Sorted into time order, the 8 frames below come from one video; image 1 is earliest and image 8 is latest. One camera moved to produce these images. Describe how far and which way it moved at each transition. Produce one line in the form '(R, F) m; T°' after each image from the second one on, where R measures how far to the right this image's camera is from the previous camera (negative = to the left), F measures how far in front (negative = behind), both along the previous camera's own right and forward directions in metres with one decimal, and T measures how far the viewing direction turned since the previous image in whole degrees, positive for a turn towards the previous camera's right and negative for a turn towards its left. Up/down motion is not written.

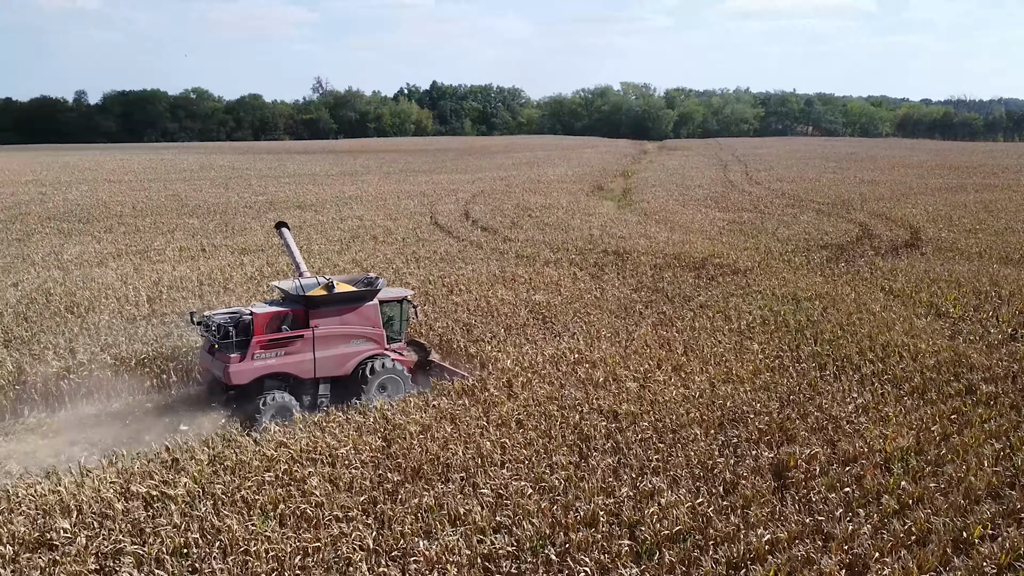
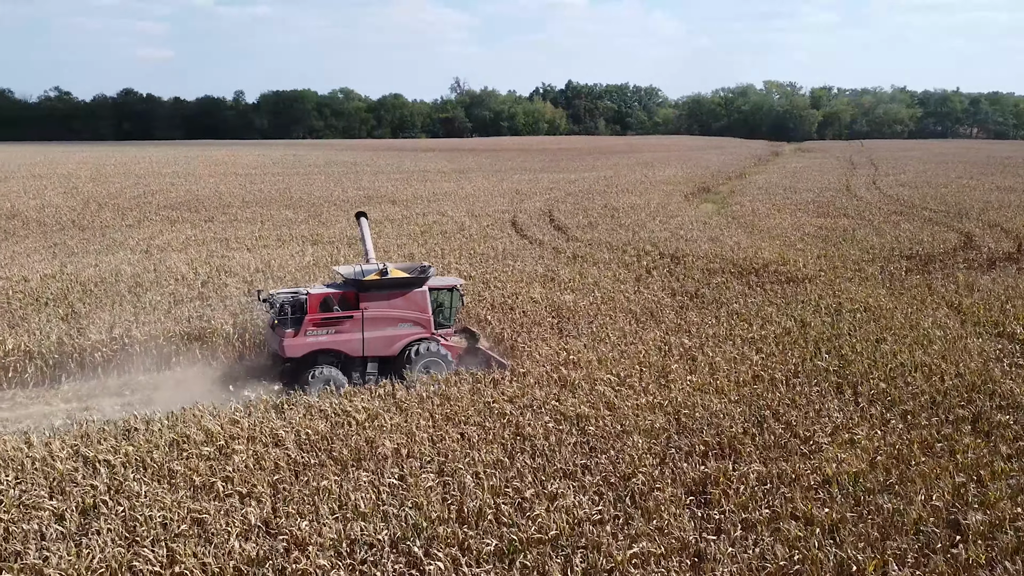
(+1.2, +0.1) m; -10°
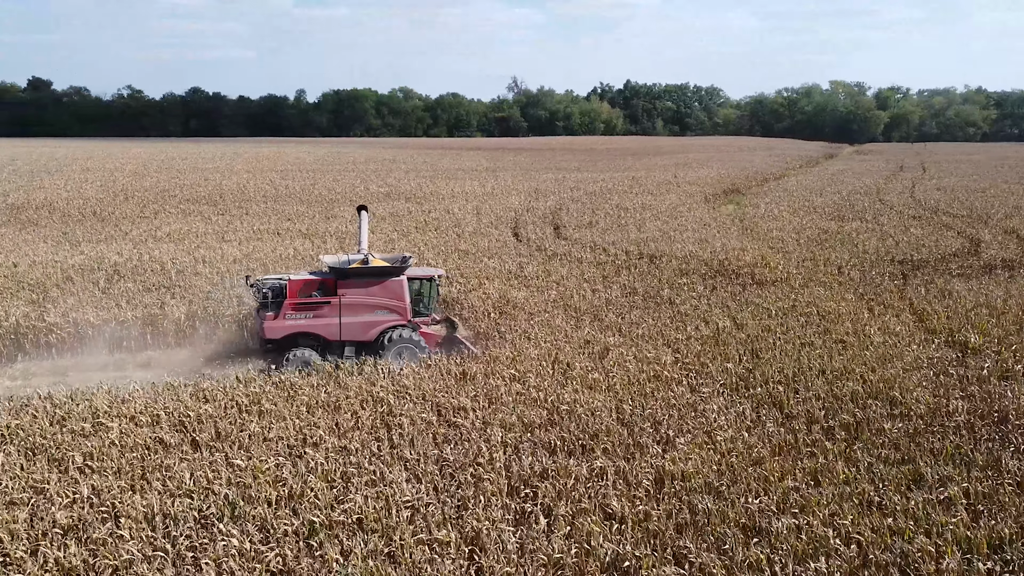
(+1.2, 0.0) m; -5°
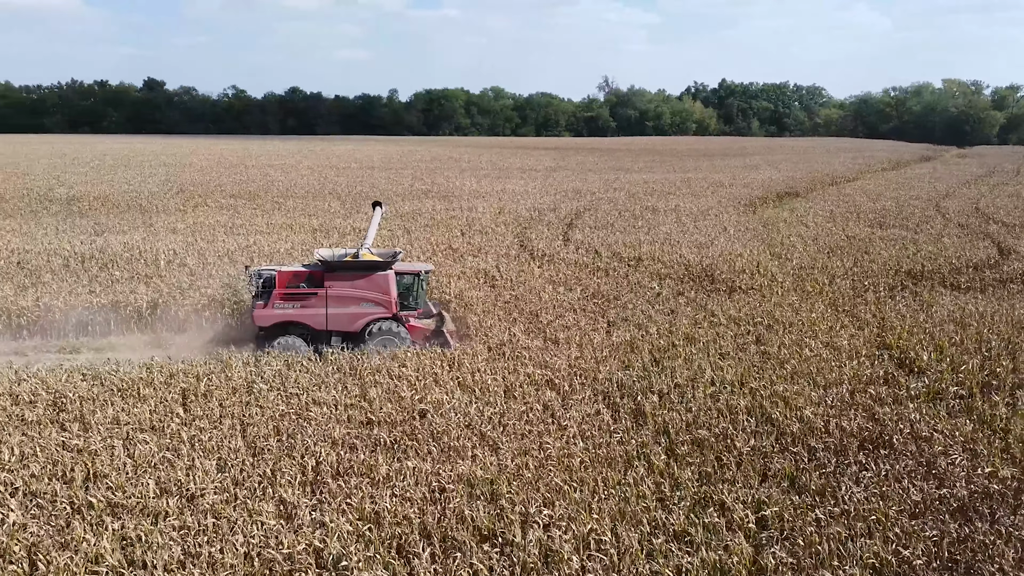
(+1.5, +0.1) m; -7°
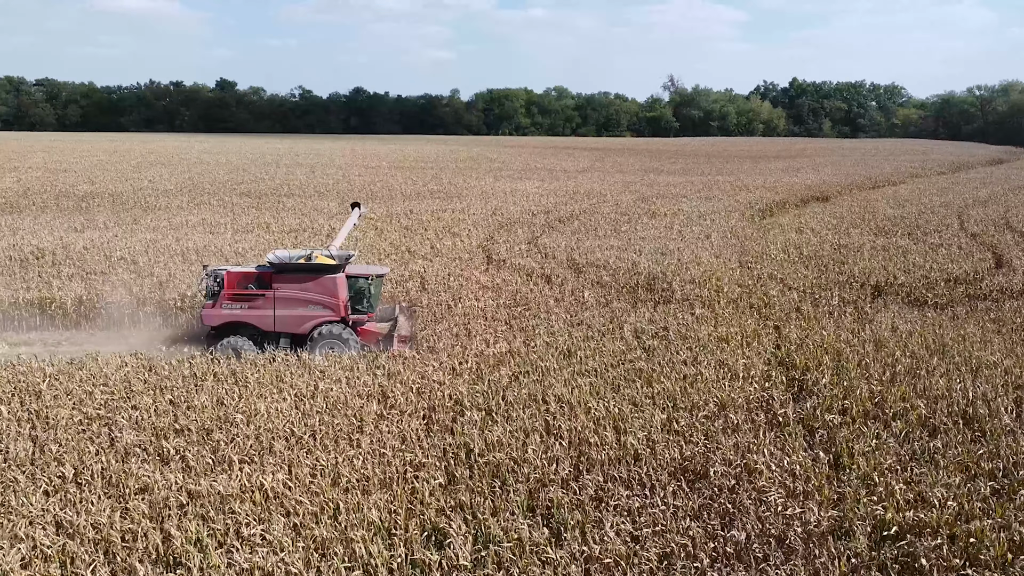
(+1.6, +0.3) m; -6°
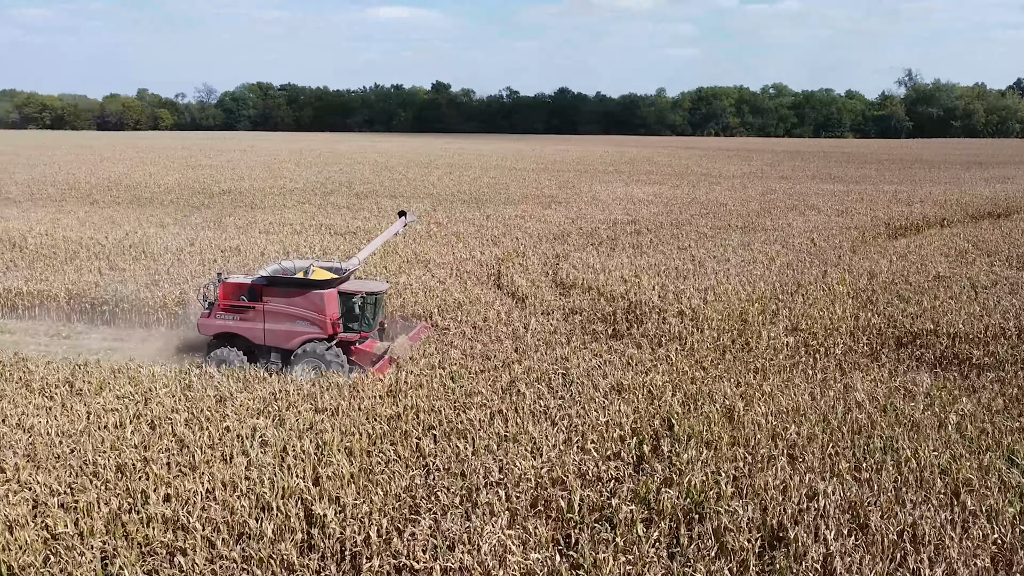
(+2.7, +1.1) m; -16°
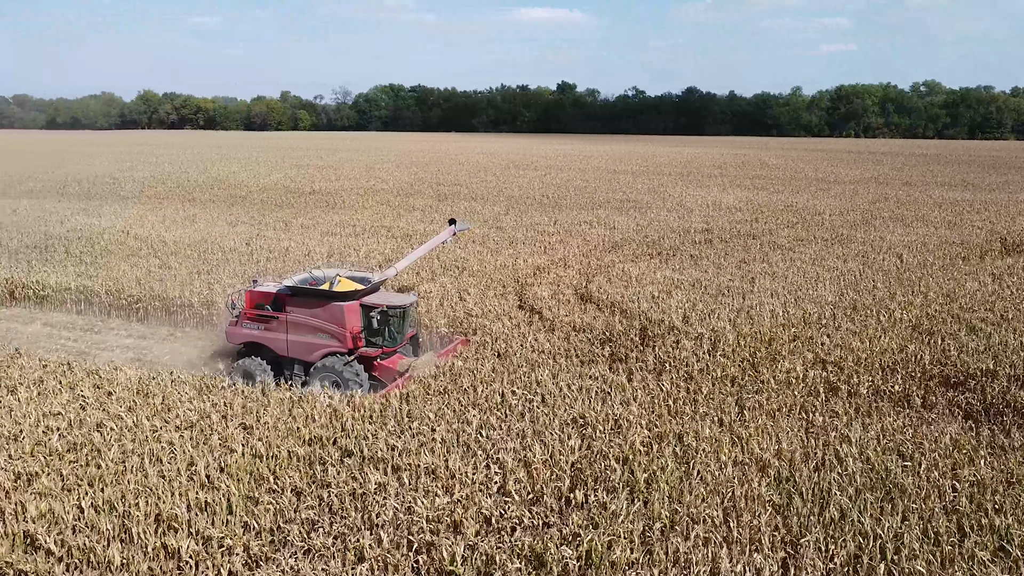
(+1.2, +0.5) m; -10°
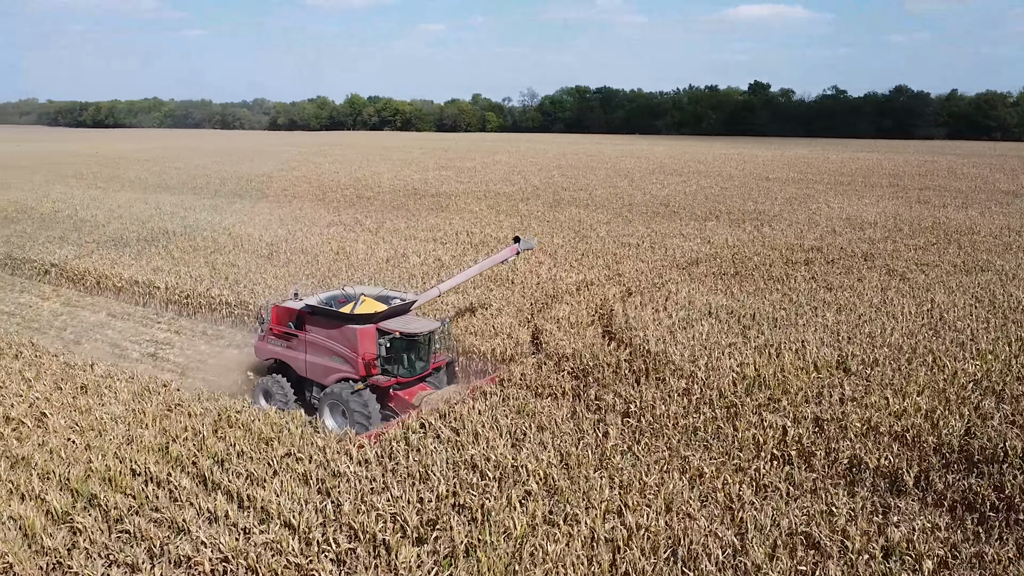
(+1.8, +0.7) m; -14°
